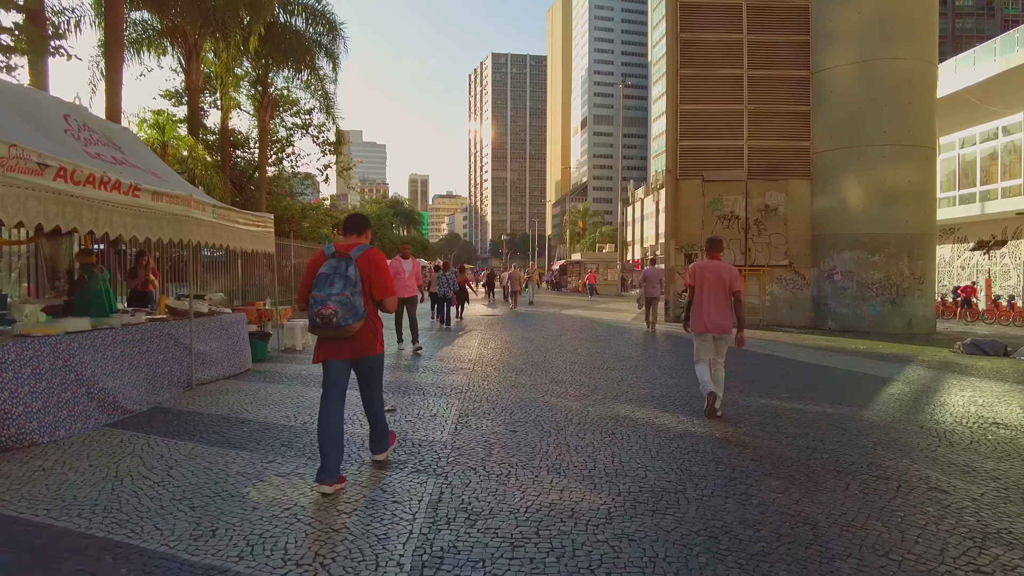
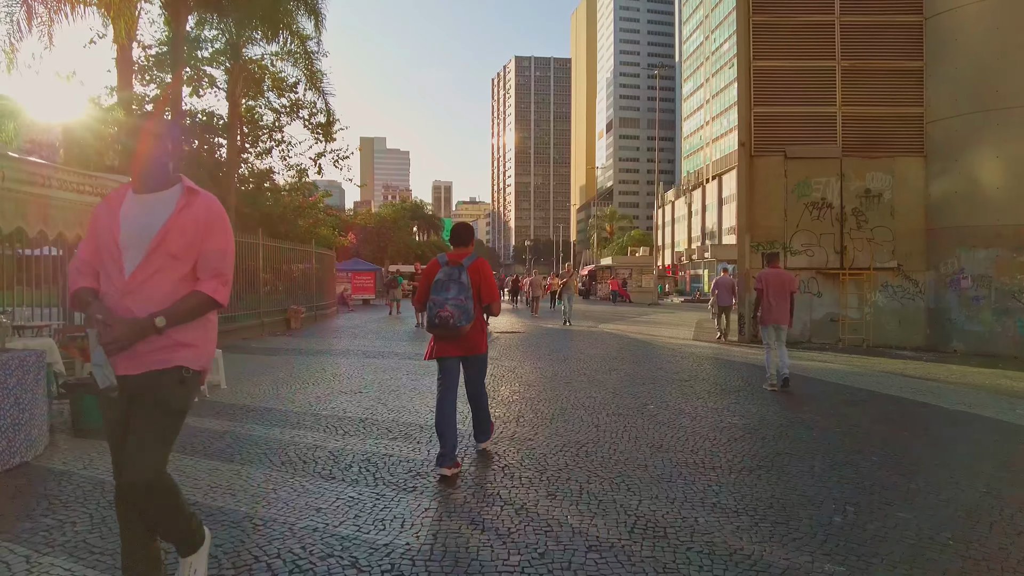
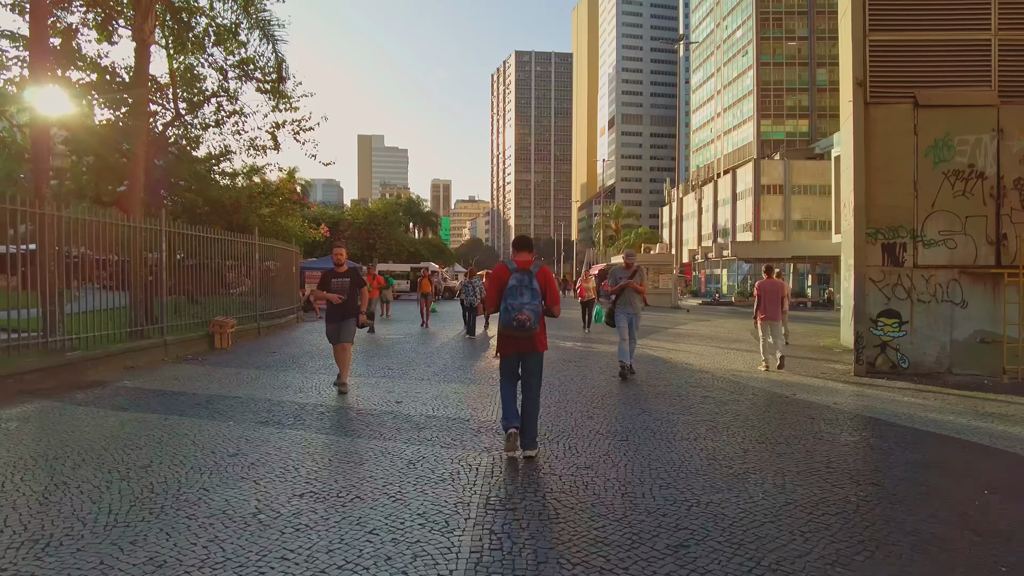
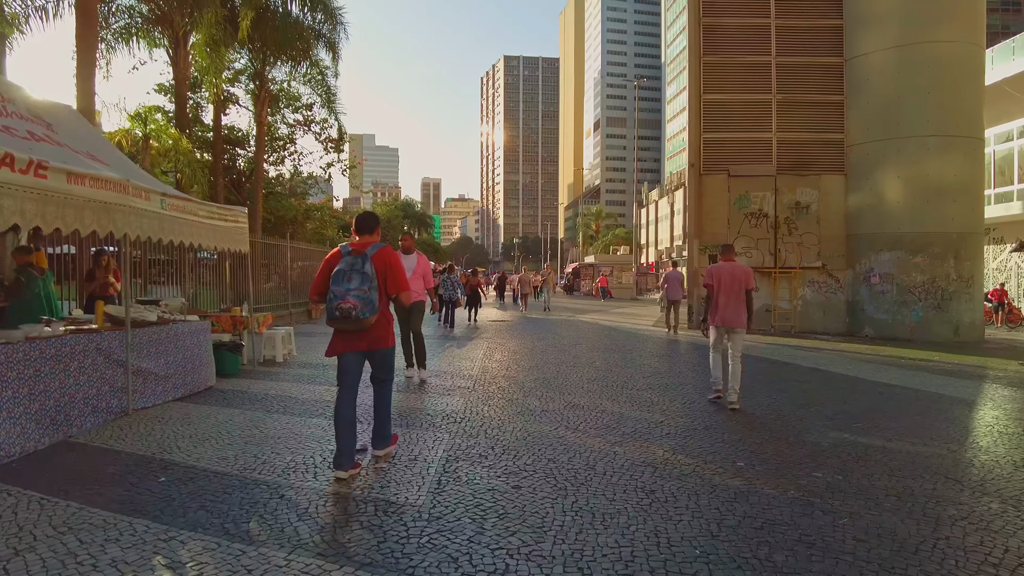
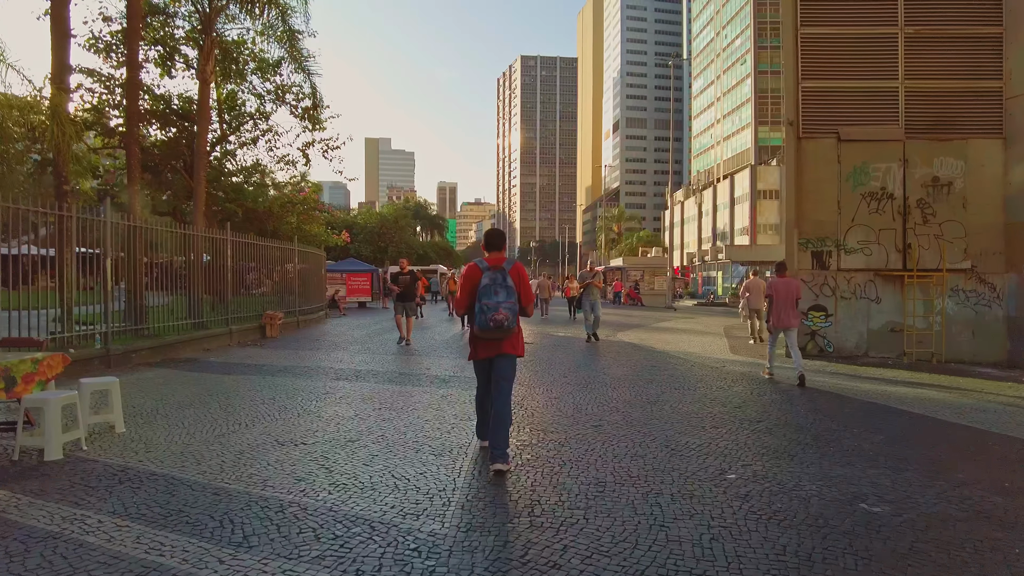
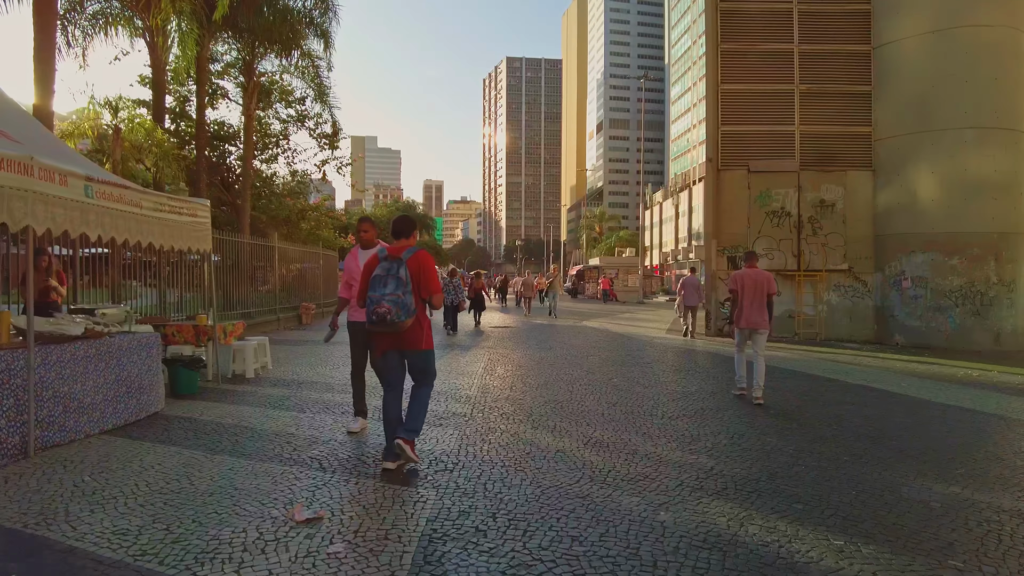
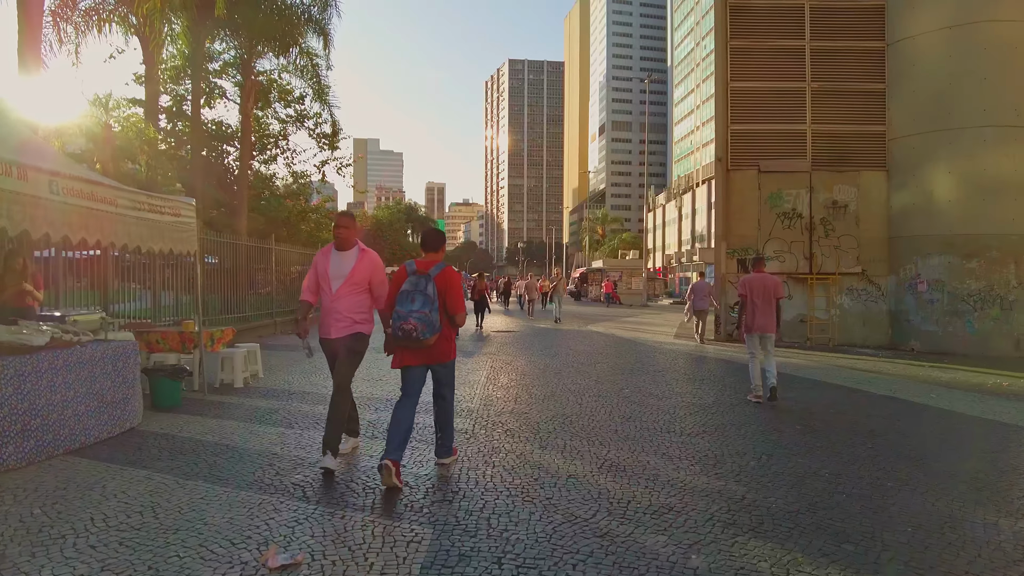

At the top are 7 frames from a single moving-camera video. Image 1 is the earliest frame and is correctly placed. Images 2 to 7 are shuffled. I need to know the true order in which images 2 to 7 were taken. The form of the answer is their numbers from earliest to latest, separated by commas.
4, 6, 7, 2, 5, 3
